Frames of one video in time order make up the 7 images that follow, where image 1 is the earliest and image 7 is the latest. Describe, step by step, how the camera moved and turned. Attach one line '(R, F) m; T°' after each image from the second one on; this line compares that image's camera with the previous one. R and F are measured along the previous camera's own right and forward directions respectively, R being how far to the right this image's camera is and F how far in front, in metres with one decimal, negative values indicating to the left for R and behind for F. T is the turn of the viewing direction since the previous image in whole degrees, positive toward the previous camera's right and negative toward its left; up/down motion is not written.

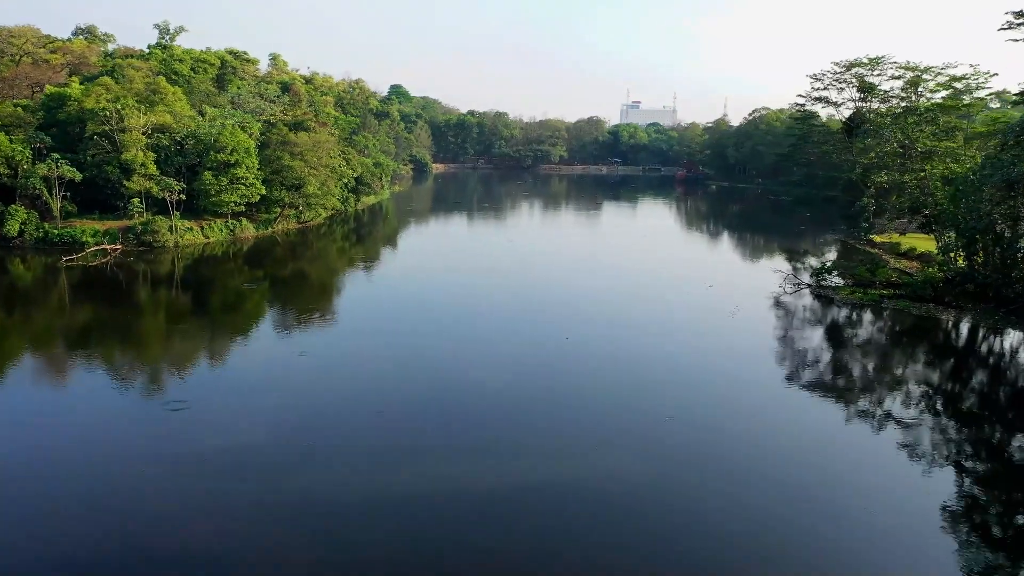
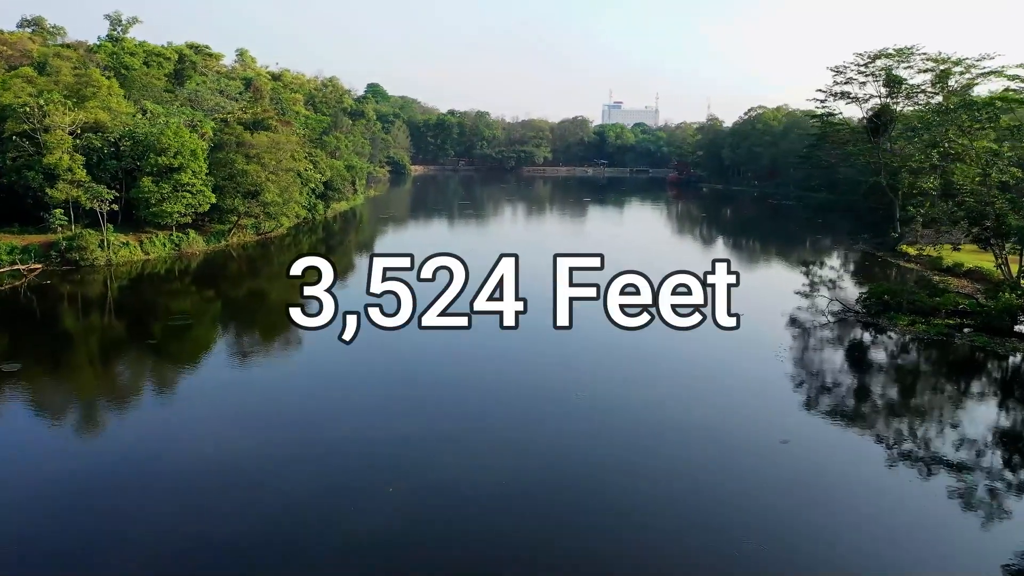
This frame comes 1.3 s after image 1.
(-0.2, +2.5) m; +2°
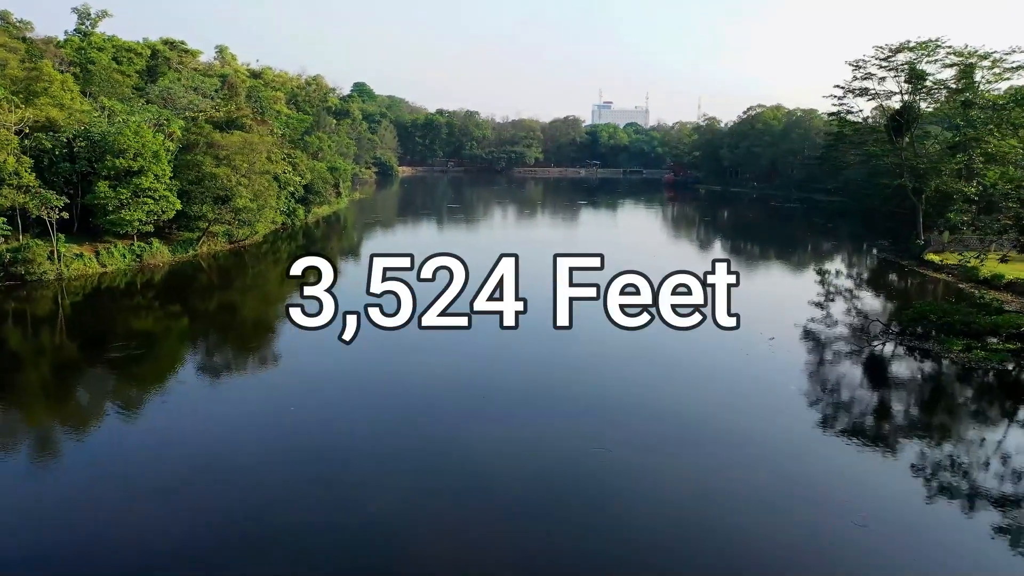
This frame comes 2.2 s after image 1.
(-0.1, +1.5) m; +1°
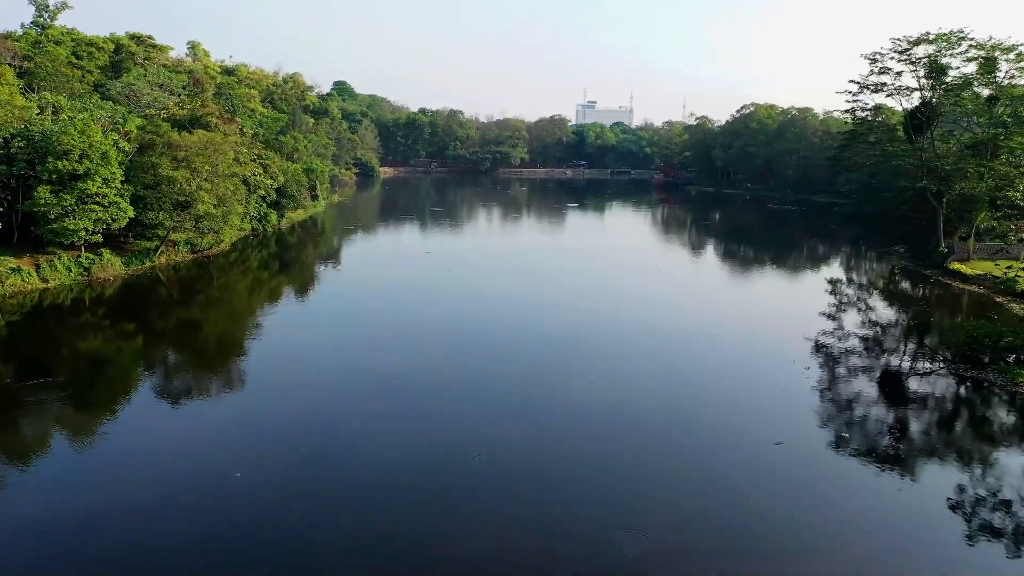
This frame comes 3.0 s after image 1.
(-0.2, +1.5) m; +1°
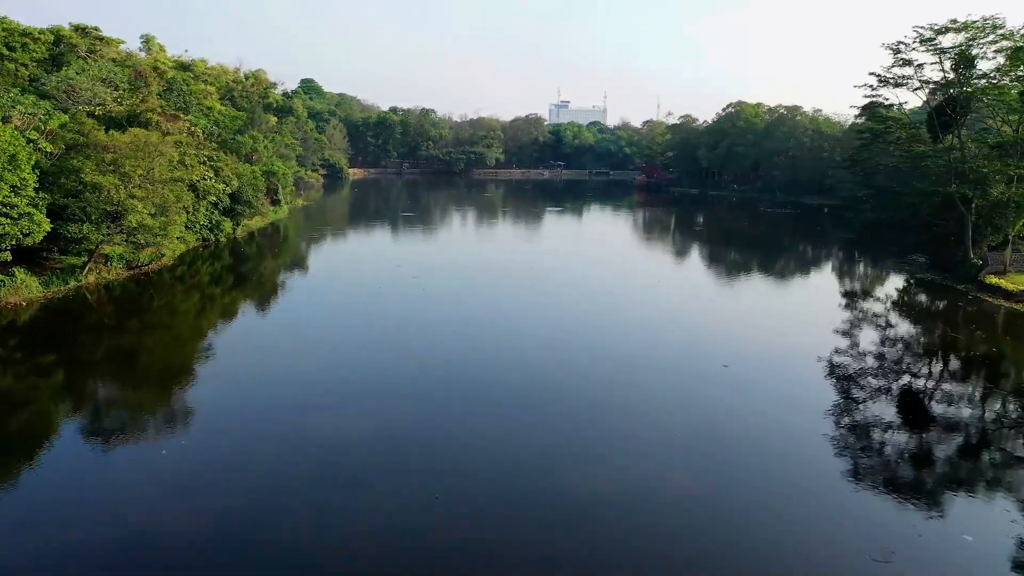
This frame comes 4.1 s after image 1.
(-0.2, +1.9) m; +2°
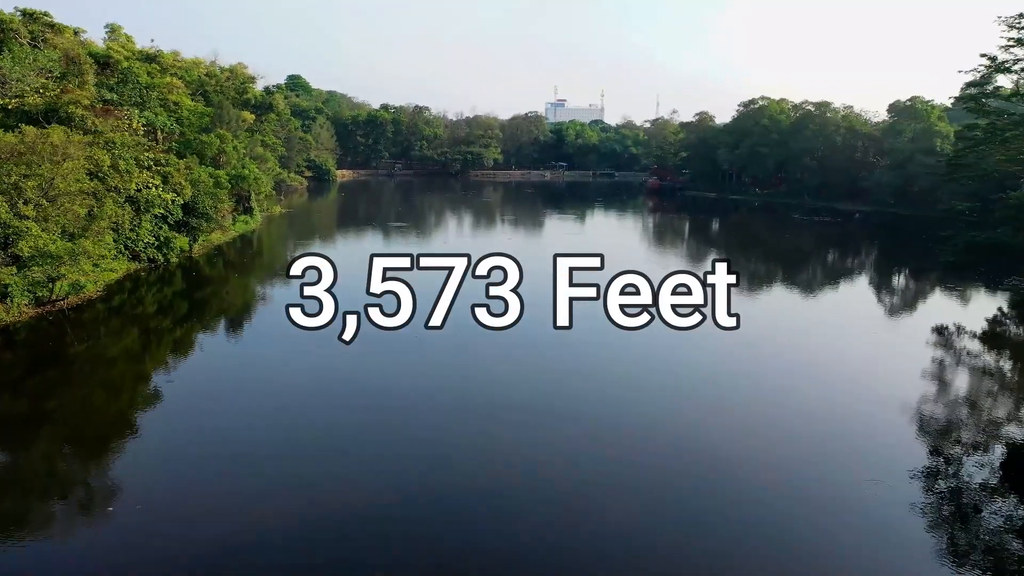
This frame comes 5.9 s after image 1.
(-0.3, +3.2) m; 0°
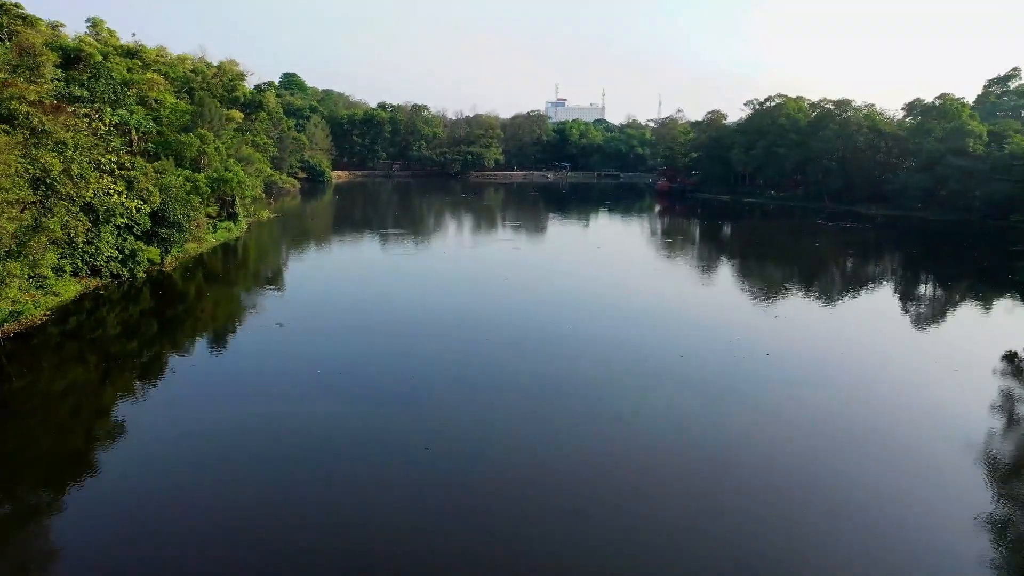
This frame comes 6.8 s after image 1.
(-0.2, +1.7) m; 0°
